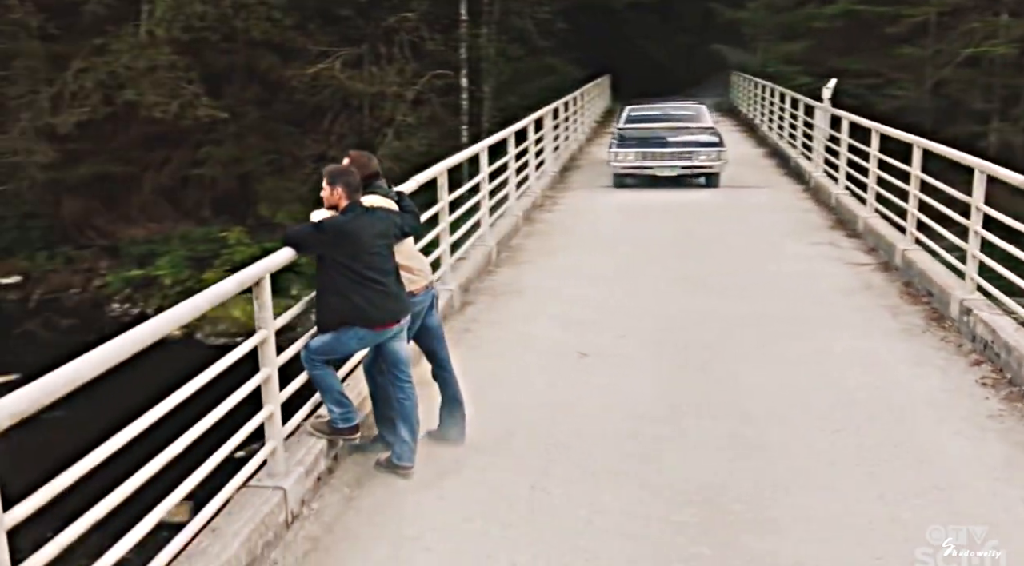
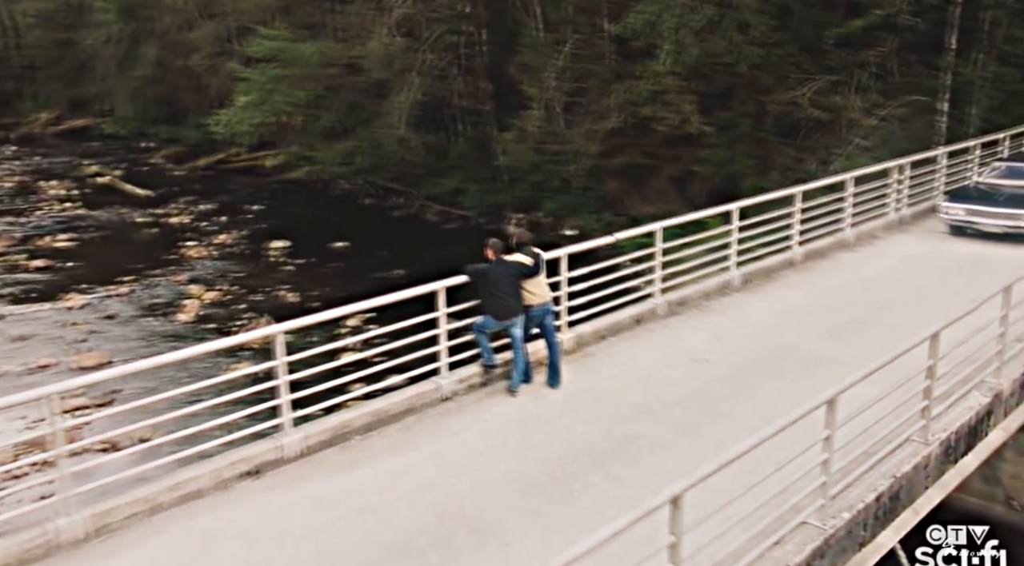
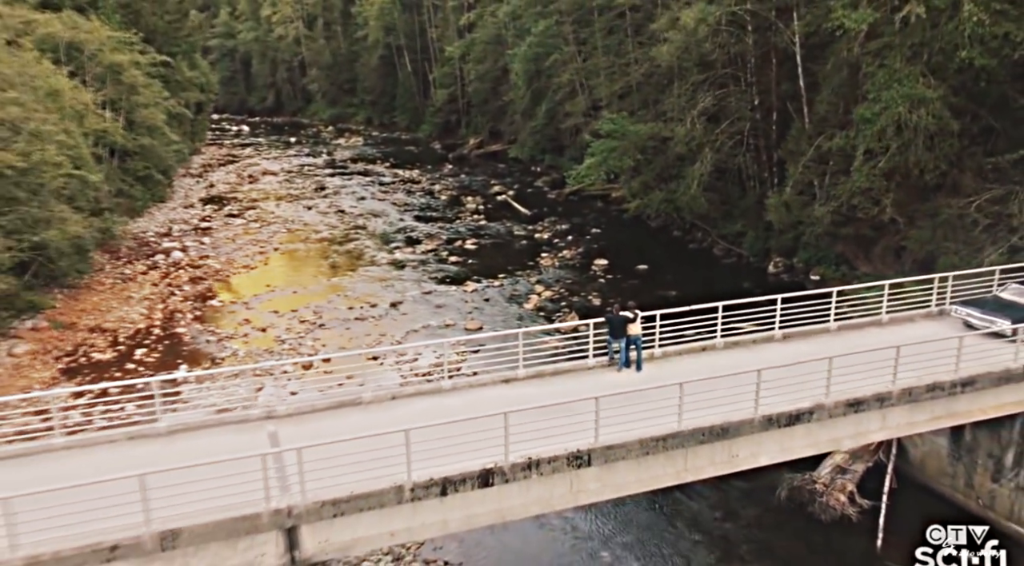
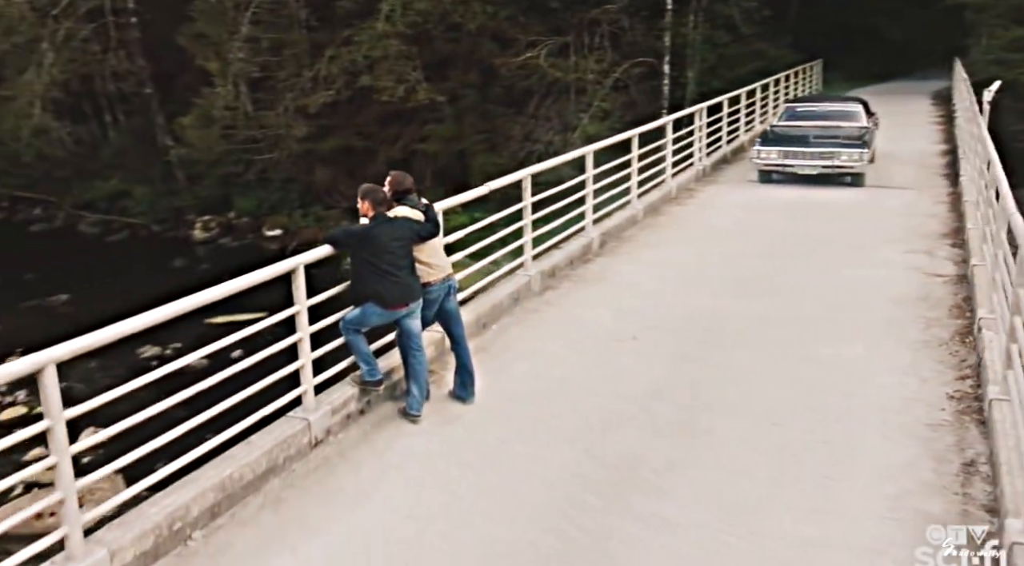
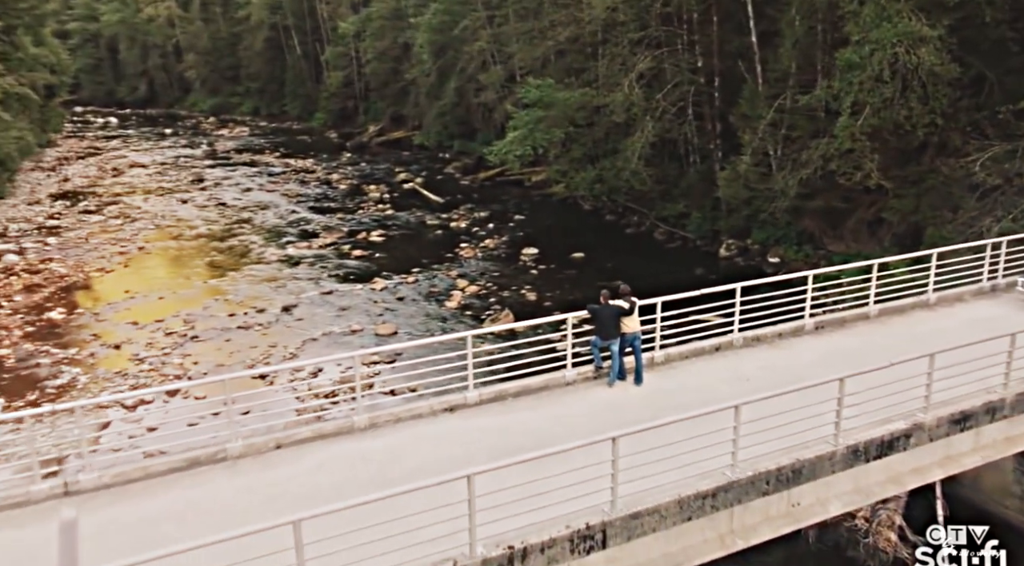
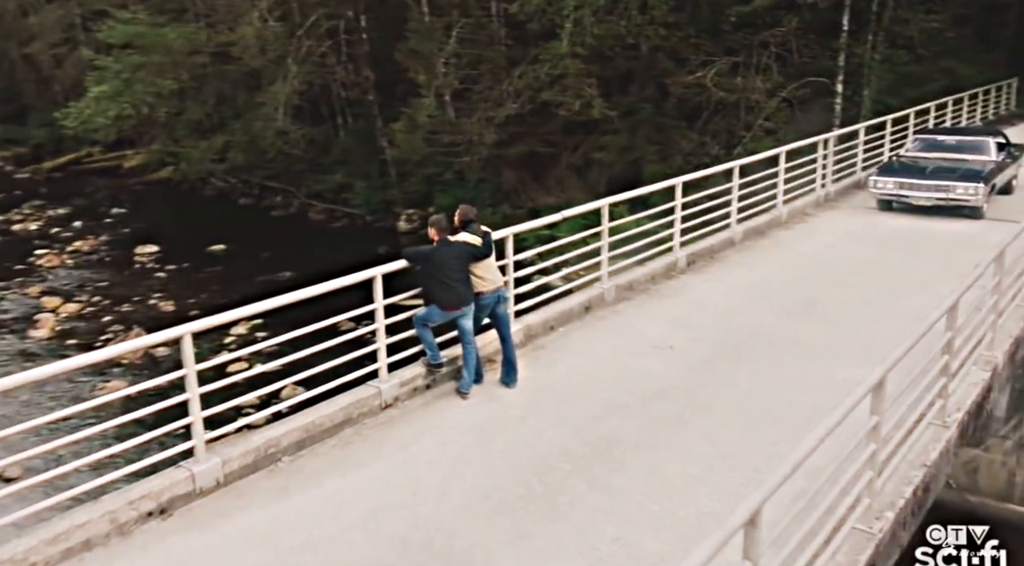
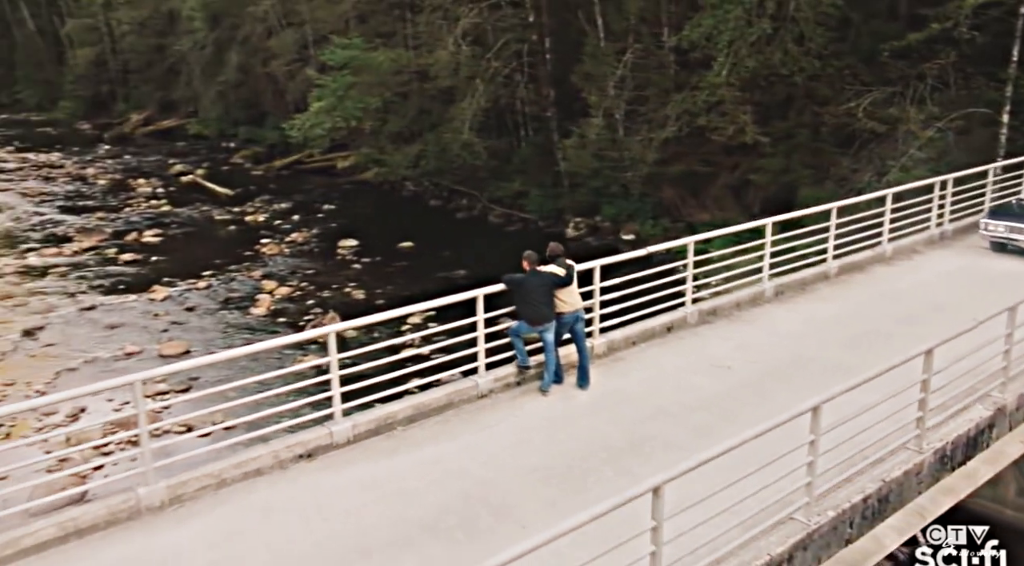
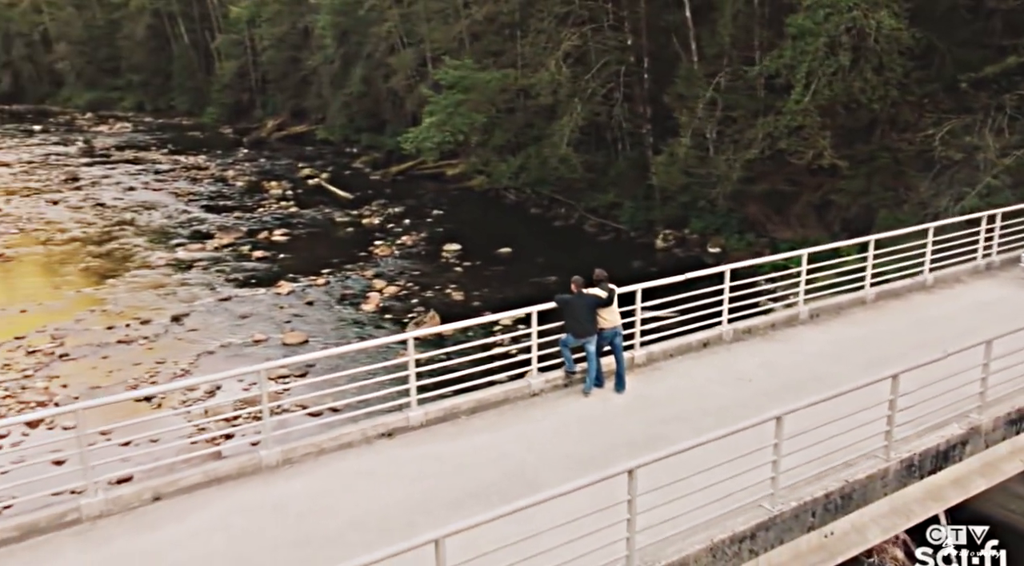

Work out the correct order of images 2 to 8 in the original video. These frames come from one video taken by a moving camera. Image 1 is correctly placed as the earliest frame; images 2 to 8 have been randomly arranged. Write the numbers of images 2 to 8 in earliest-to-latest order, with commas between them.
4, 6, 2, 7, 8, 5, 3
